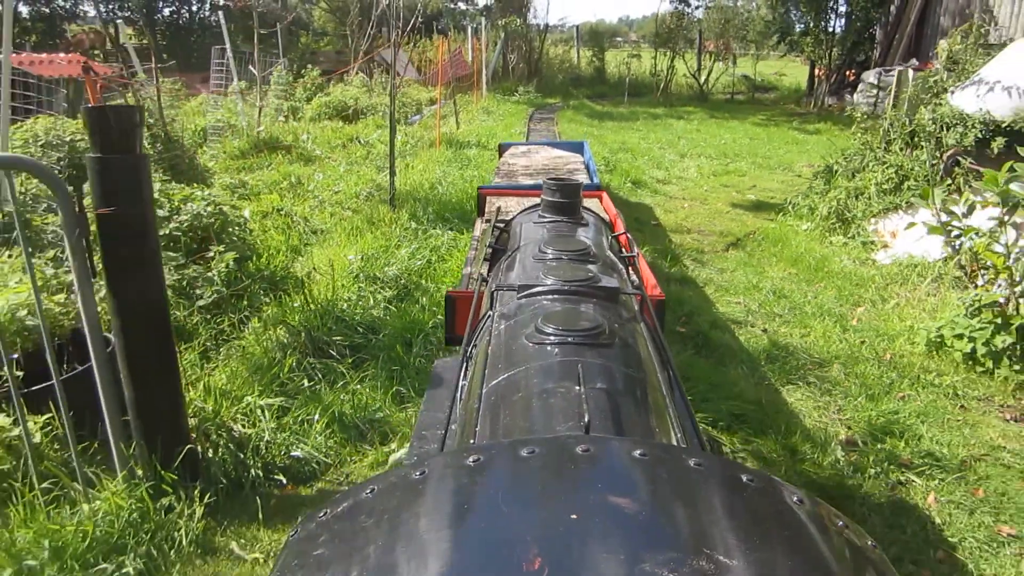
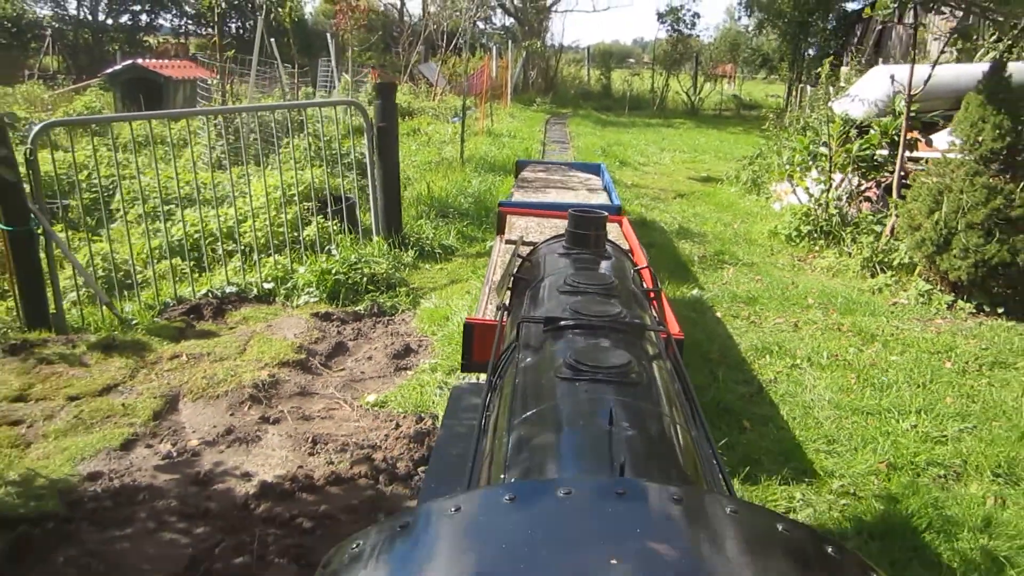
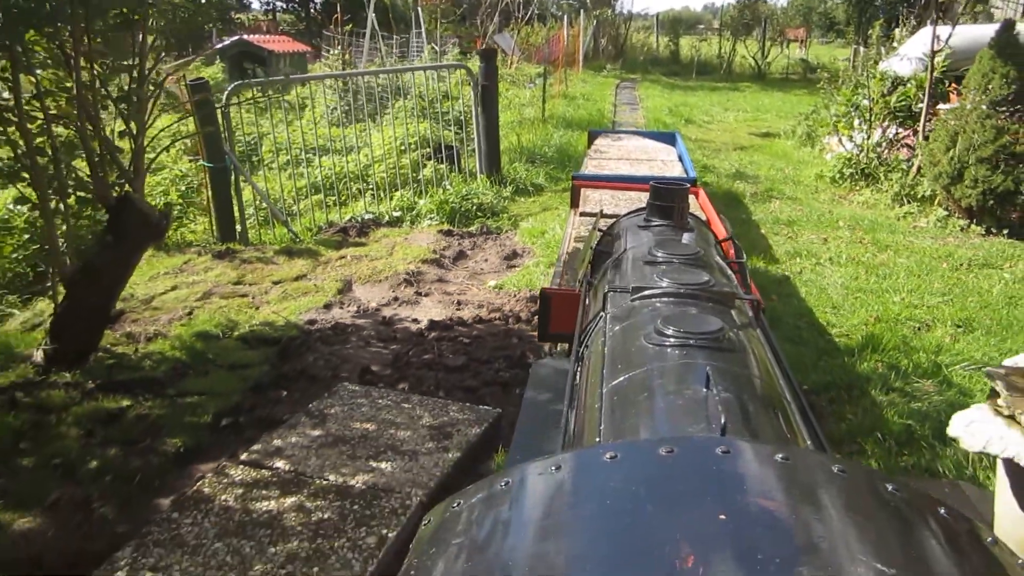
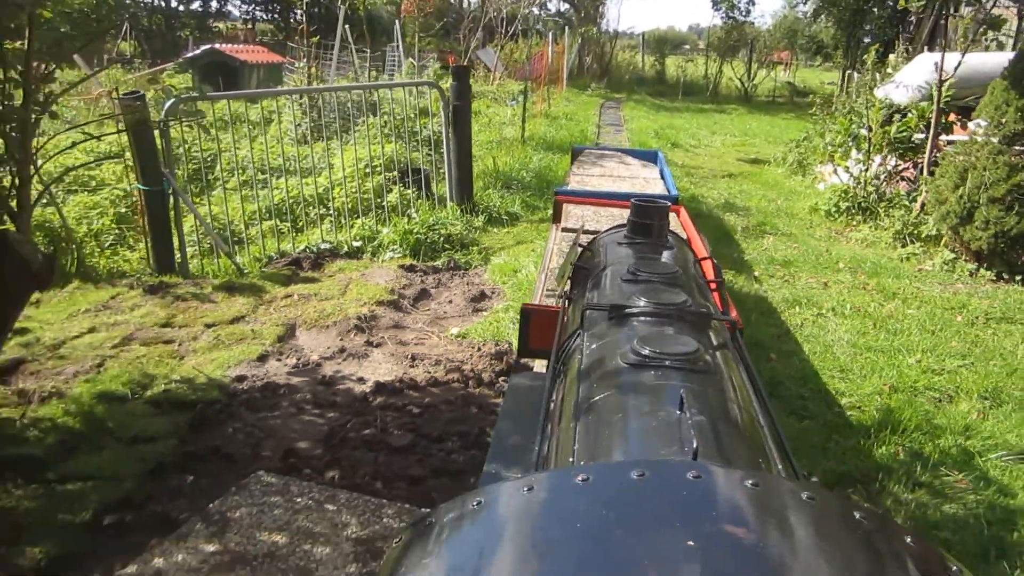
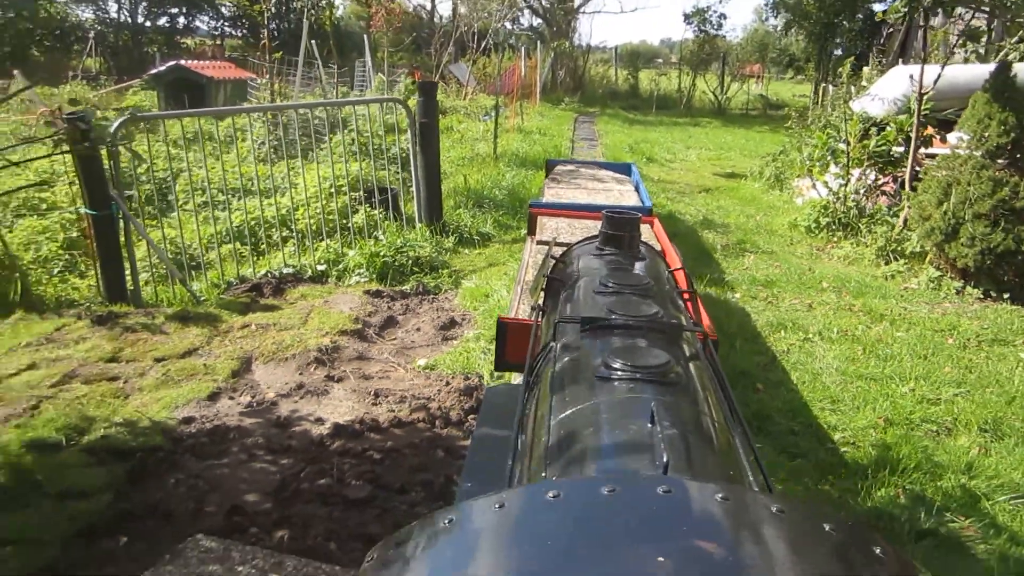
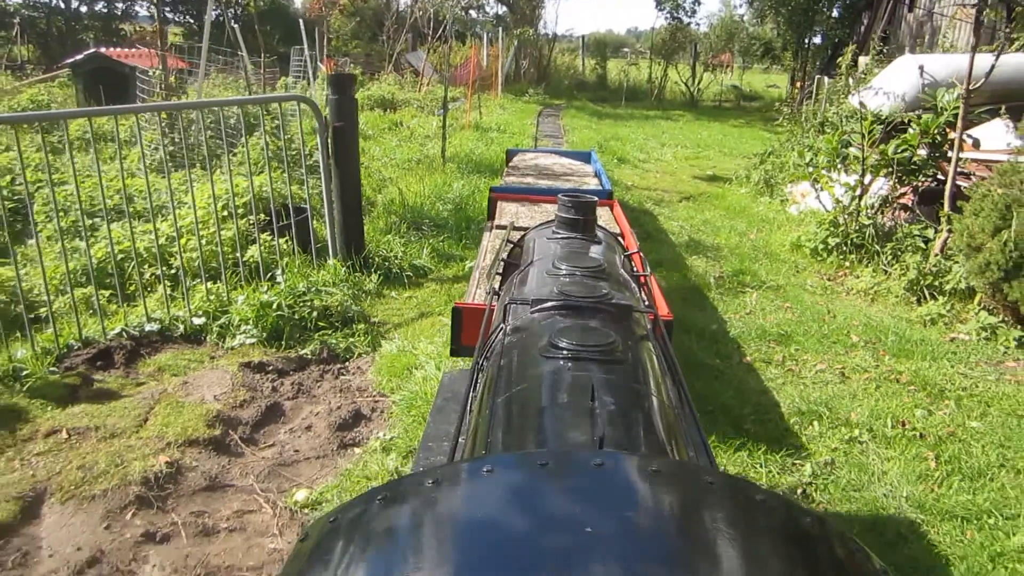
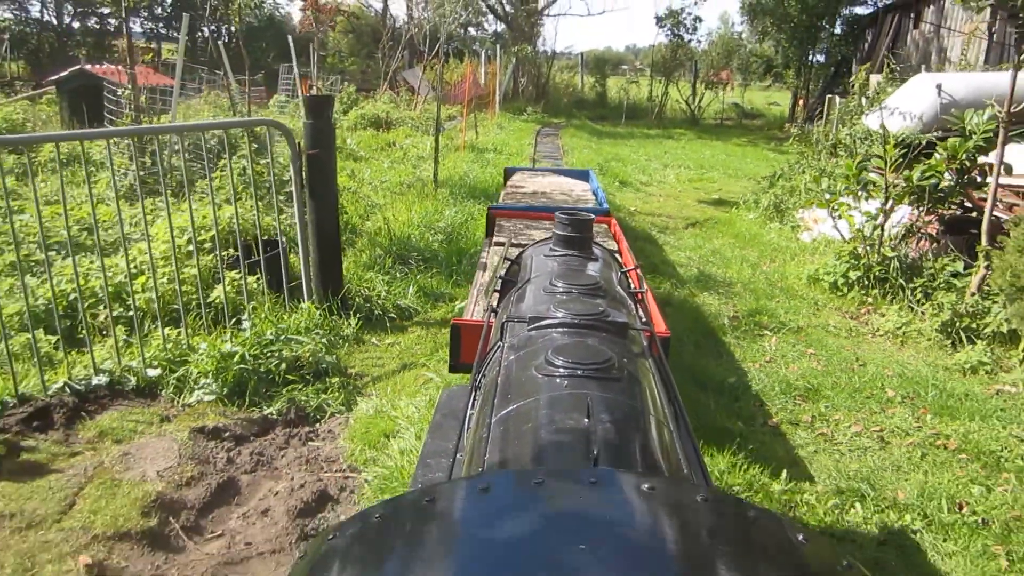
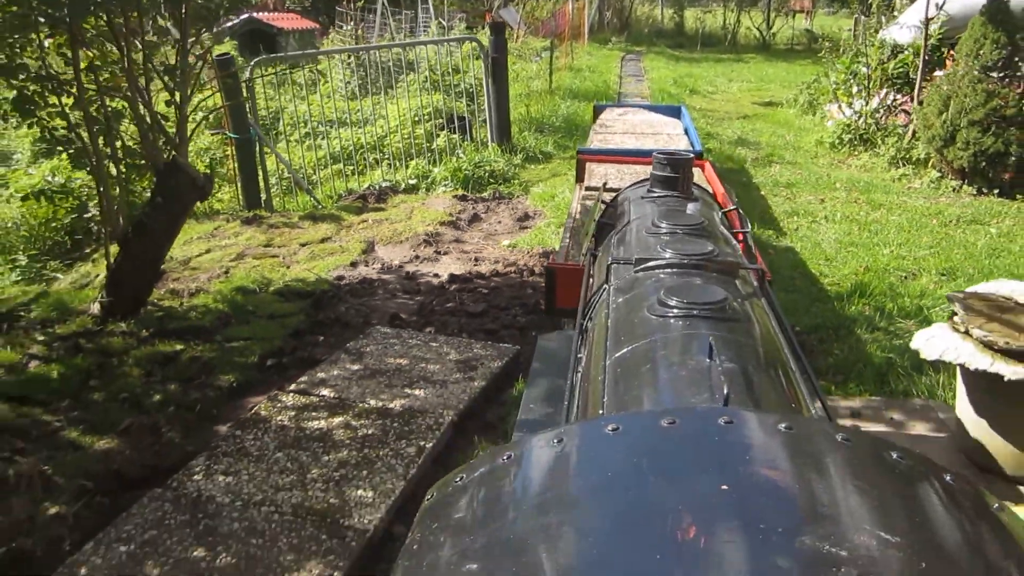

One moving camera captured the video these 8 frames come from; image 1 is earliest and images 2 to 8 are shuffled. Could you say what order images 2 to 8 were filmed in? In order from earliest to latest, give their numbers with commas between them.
7, 6, 2, 5, 4, 3, 8
